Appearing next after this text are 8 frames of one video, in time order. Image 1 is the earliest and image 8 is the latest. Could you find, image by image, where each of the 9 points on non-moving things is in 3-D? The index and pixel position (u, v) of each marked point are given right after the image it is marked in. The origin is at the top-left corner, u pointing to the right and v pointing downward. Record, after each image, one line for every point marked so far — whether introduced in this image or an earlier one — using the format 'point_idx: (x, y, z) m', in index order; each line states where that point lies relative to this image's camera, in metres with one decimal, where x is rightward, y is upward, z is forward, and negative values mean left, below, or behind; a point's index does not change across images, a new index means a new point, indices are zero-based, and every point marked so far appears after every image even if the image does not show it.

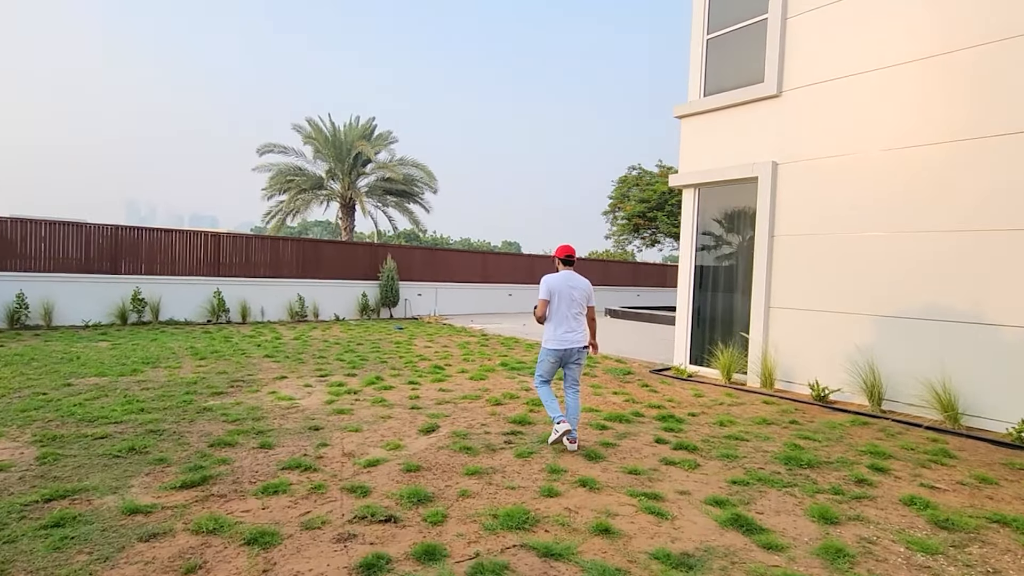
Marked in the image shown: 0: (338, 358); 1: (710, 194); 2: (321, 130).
0: (-2.5, -1.0, +7.7) m
1: (+2.9, +1.4, +7.7) m
2: (-6.5, +5.3, +18.2) m
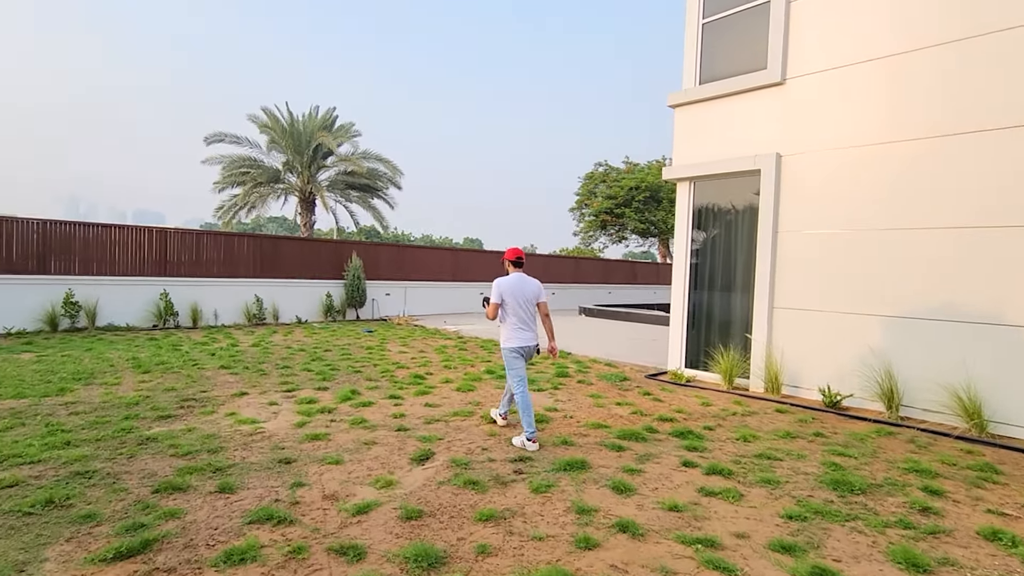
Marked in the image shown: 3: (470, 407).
0: (-2.6, -1.0, +6.9) m
1: (+2.7, +1.4, +7.3) m
2: (-7.5, +5.3, +17.1) m
3: (-0.4, -1.2, +5.2) m
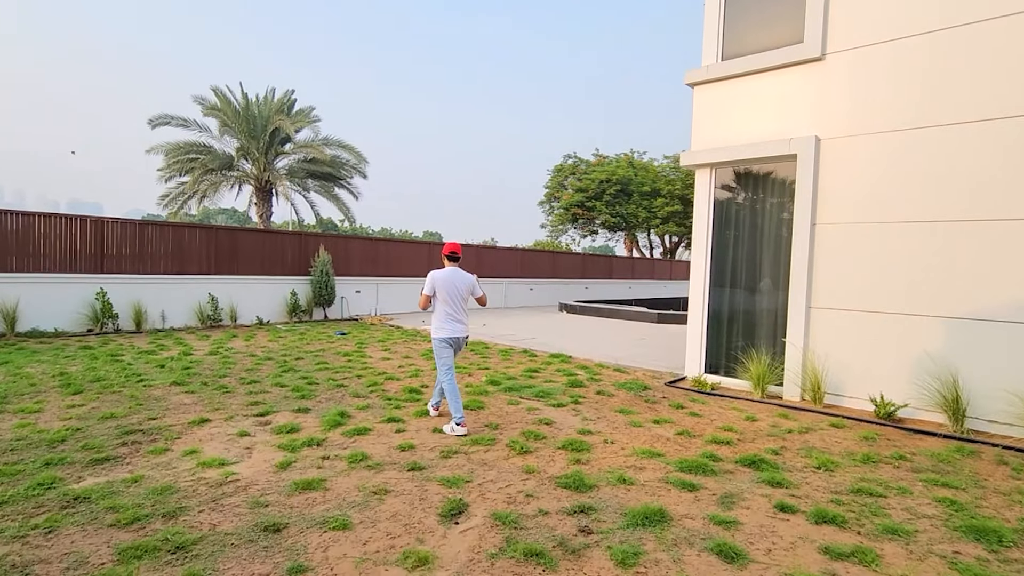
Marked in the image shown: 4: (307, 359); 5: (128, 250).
0: (-2.6, -1.0, +5.8) m
1: (+2.7, +1.4, +6.7) m
2: (-8.2, +5.4, +15.6) m
3: (-0.2, -1.2, +4.3) m
4: (-2.8, -1.0, +7.2) m
5: (-7.1, +0.7, +9.9) m
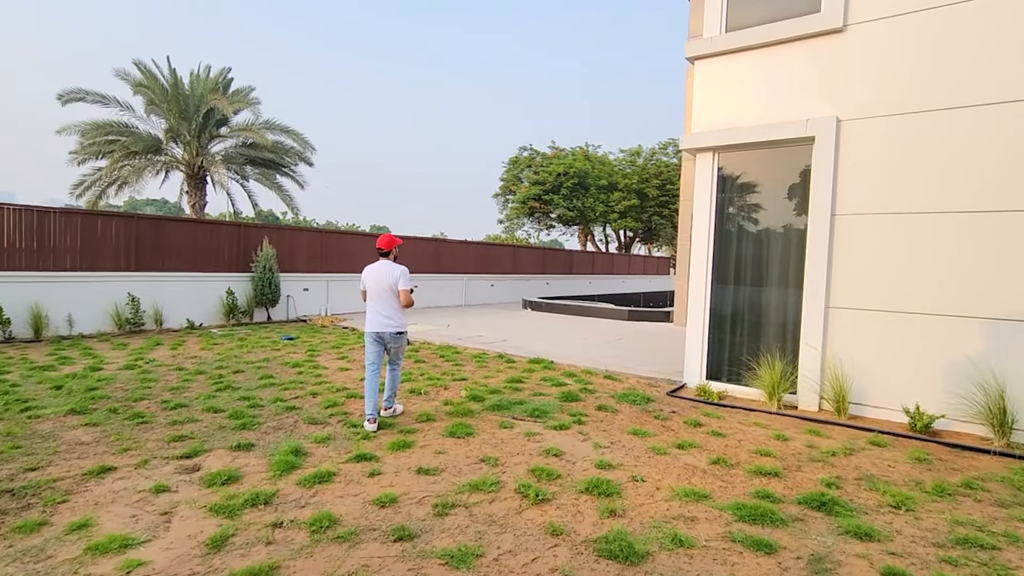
0: (-2.7, -1.0, +4.7) m
1: (+2.5, +1.4, +6.0) m
2: (-9.2, +5.4, +13.8) m
3: (-0.2, -1.2, +3.4) m
4: (-3.0, -1.0, +6.0) m
5: (-7.6, +0.7, +8.3) m
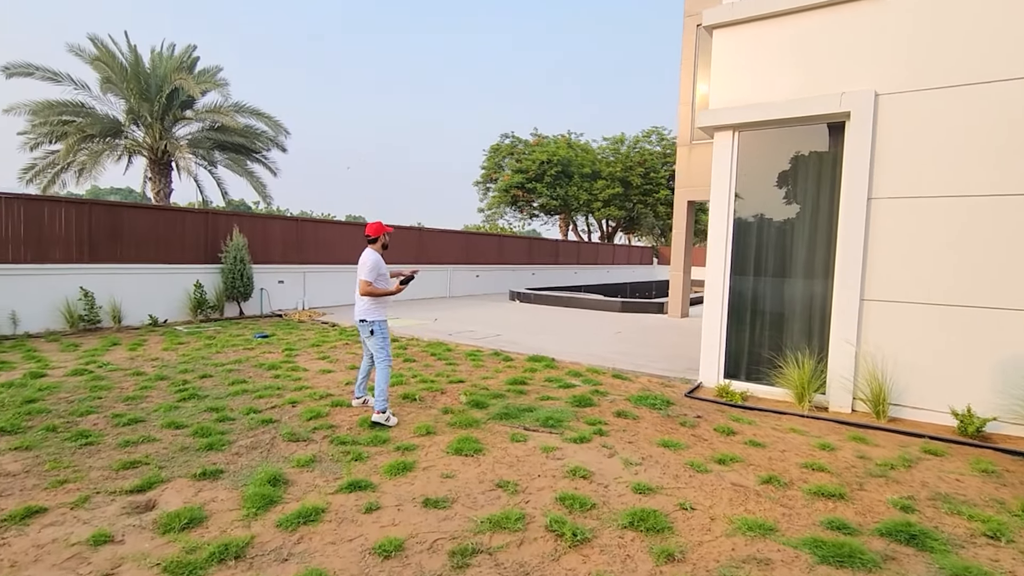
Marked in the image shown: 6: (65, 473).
0: (-2.6, -1.0, +4.1) m
1: (+2.5, +1.5, +5.5) m
2: (-9.5, +5.6, +12.7) m
3: (0.0, -1.1, +2.9) m
4: (-3.0, -0.9, +5.3) m
5: (-7.7, +0.8, +7.4) m
6: (-2.6, -1.1, +3.1) m
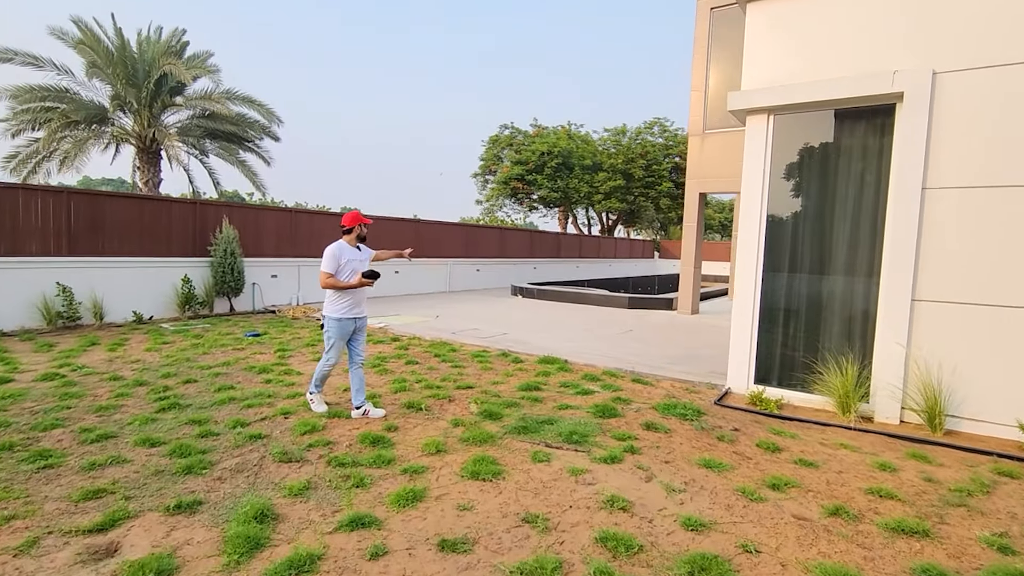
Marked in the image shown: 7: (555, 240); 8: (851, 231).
0: (-2.4, -1.0, +3.6) m
1: (+2.6, +1.6, +5.1) m
2: (-9.5, +5.7, +12.1) m
3: (+0.1, -1.2, +2.4) m
4: (-2.8, -0.9, +4.9) m
5: (-7.5, +0.9, +6.9) m
6: (-2.4, -1.1, +2.6) m
7: (+1.6, +1.8, +19.9) m
8: (+3.1, +0.5, +4.8) m
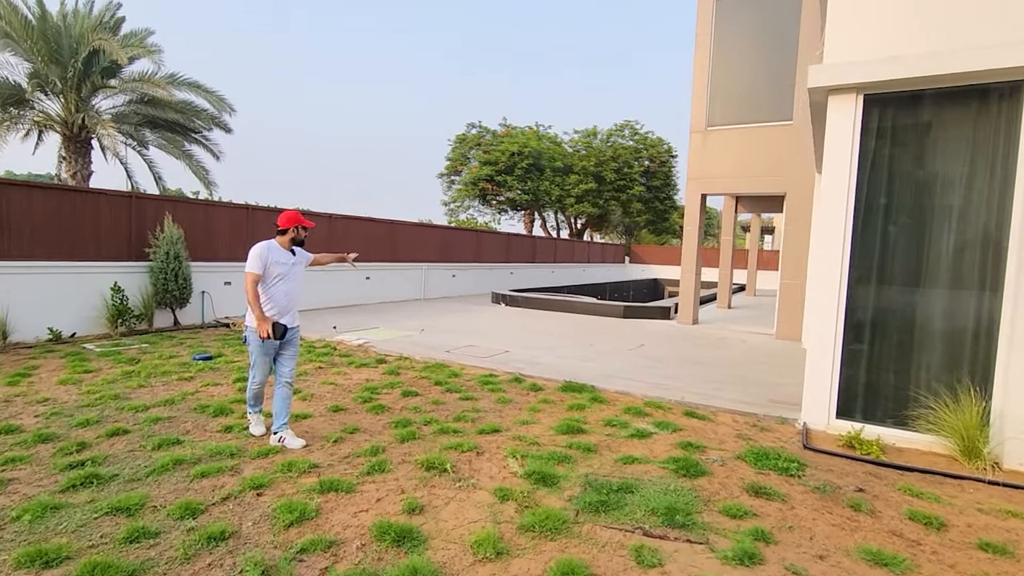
0: (-2.0, -1.1, +2.3) m
1: (+2.9, +1.4, +4.2) m
2: (-9.7, +5.6, +10.3) m
3: (+0.6, -1.3, +1.4) m
4: (-2.5, -1.0, +3.6) m
5: (-7.4, +0.7, +5.2) m
6: (-2.0, -1.2, +1.4) m
7: (+0.7, +1.6, +18.9) m
8: (+3.4, +0.4, +4.0) m
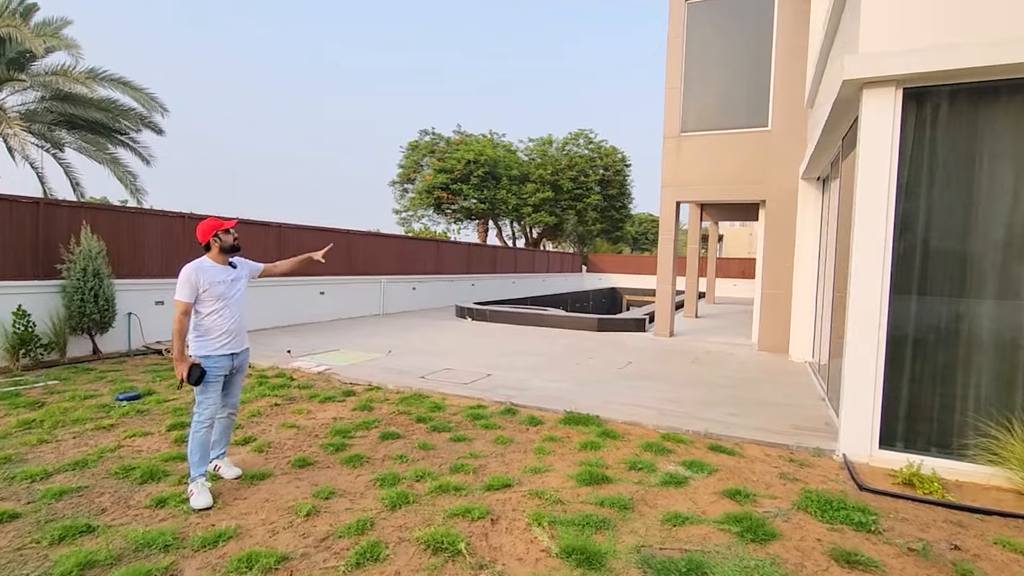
0: (-1.8, -1.2, +1.4) m
1: (+2.9, +1.3, +3.8) m
2: (-10.3, +5.2, +8.8) m
3: (+0.9, -1.3, +0.7) m
4: (-2.4, -1.1, +2.6) m
5: (-7.4, +0.5, +3.8) m
6: (-1.6, -1.3, +0.5) m
7: (-0.7, +1.2, +18.2) m
8: (+3.4, +0.3, +3.6) m
